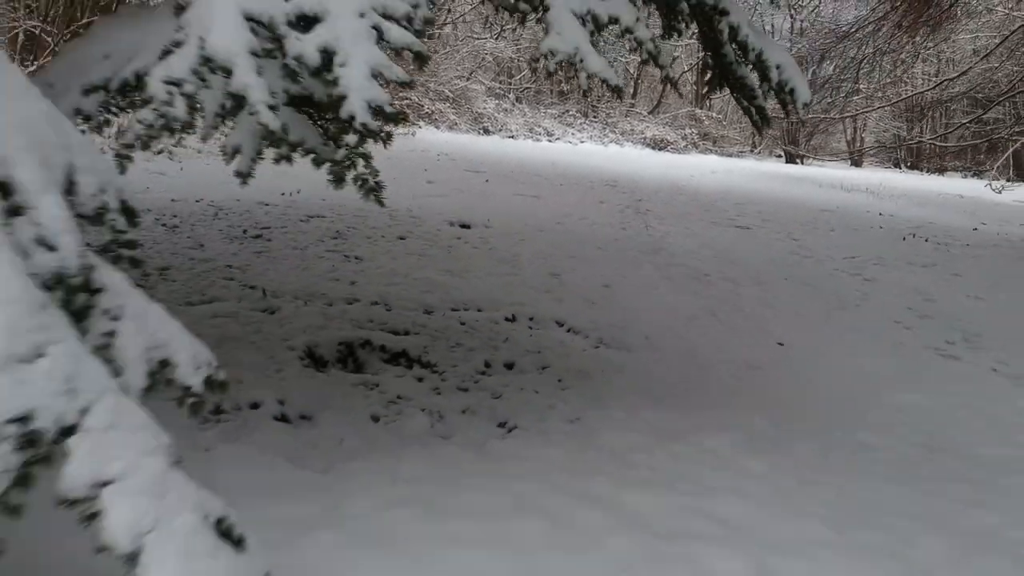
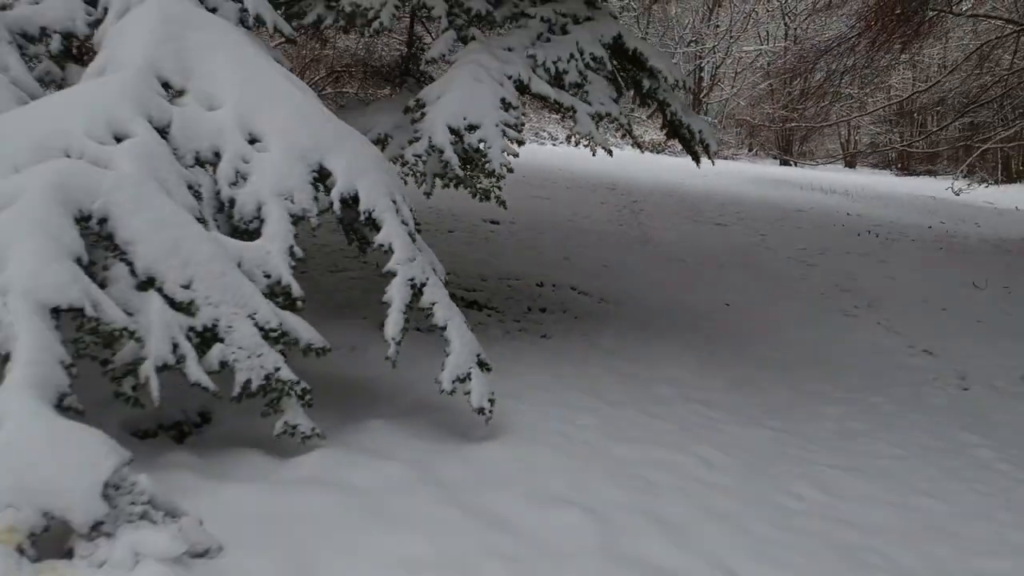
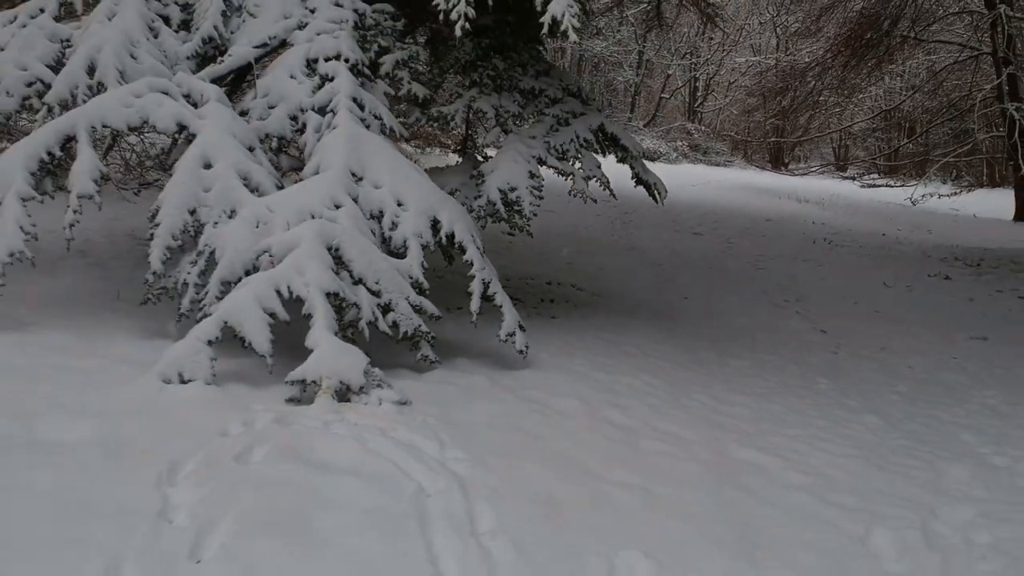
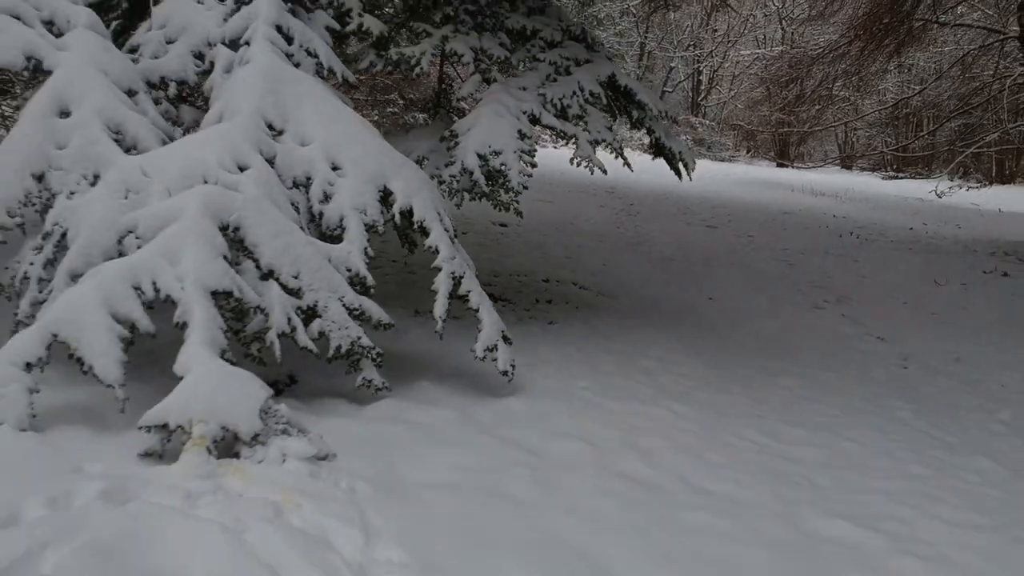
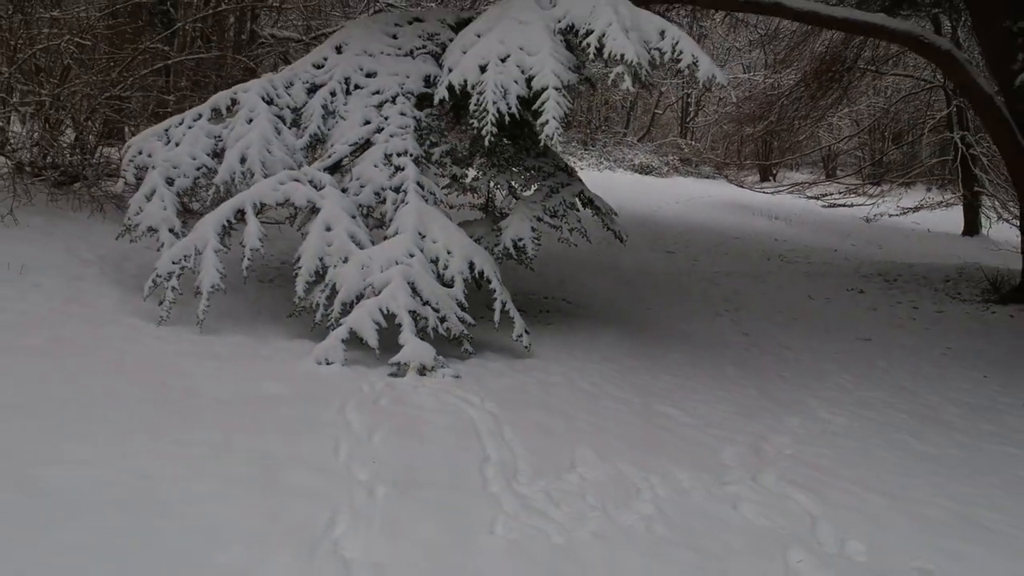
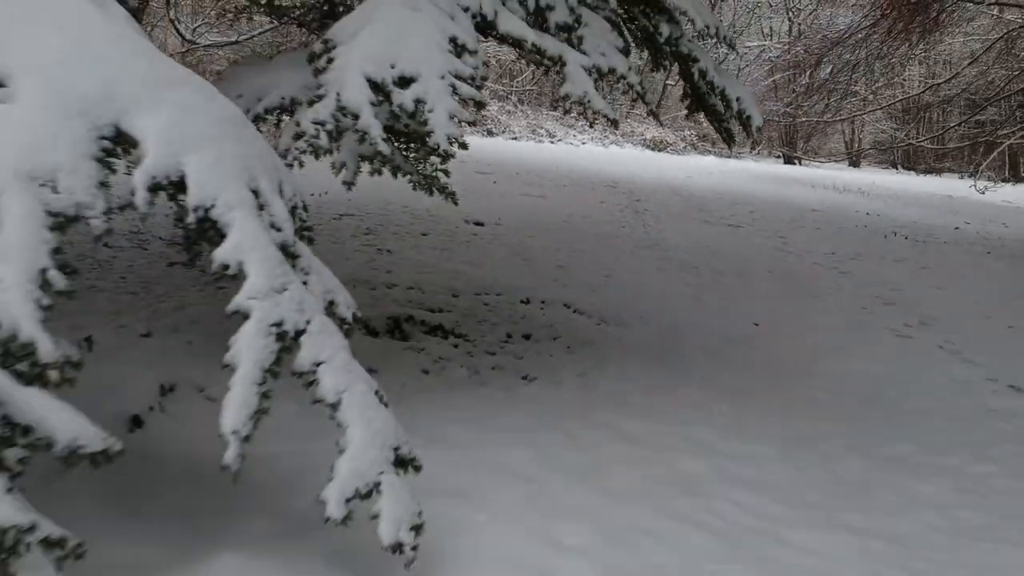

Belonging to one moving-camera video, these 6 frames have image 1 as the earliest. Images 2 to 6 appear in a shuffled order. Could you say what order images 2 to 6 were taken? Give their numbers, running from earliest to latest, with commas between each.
6, 2, 4, 3, 5
